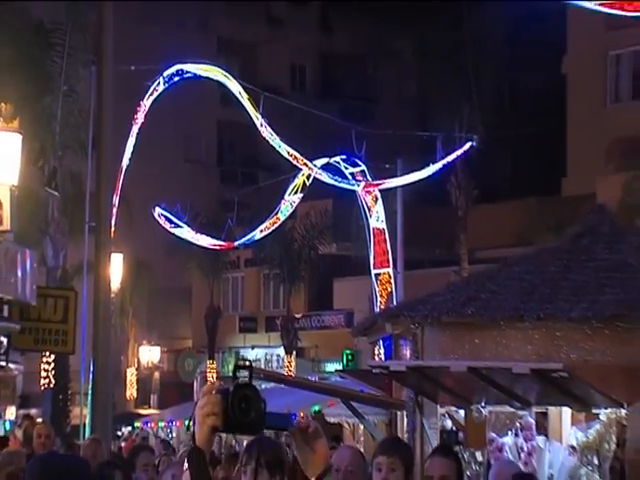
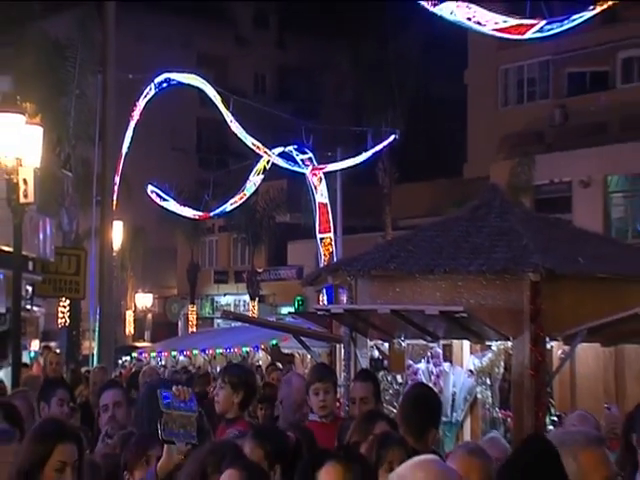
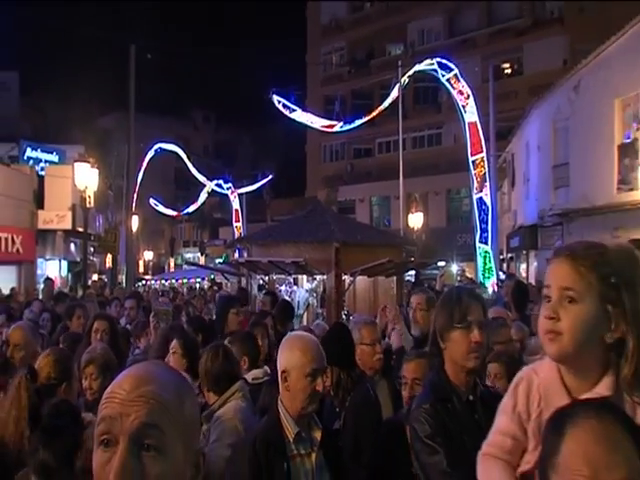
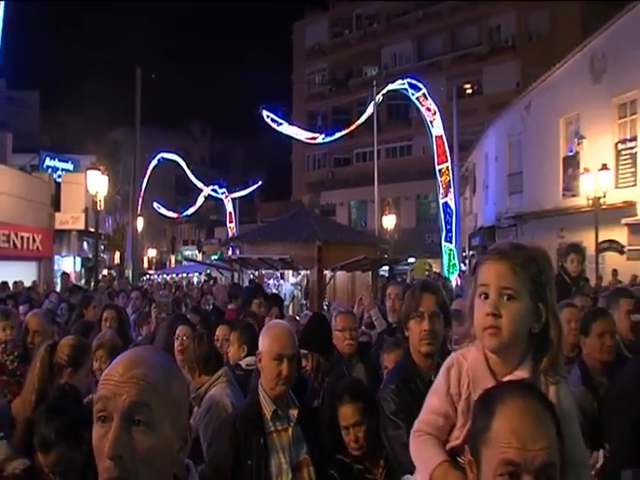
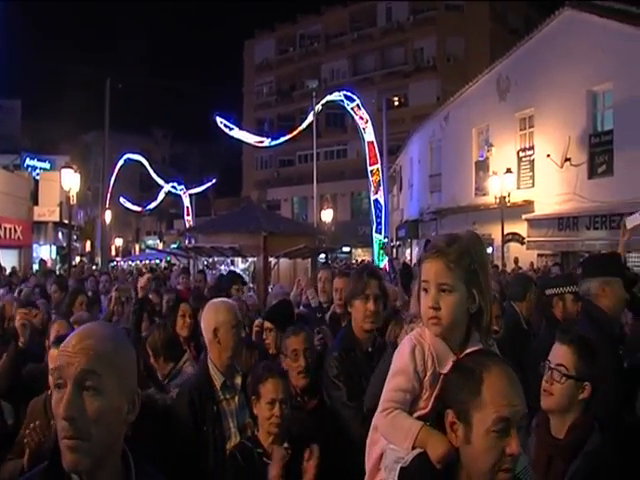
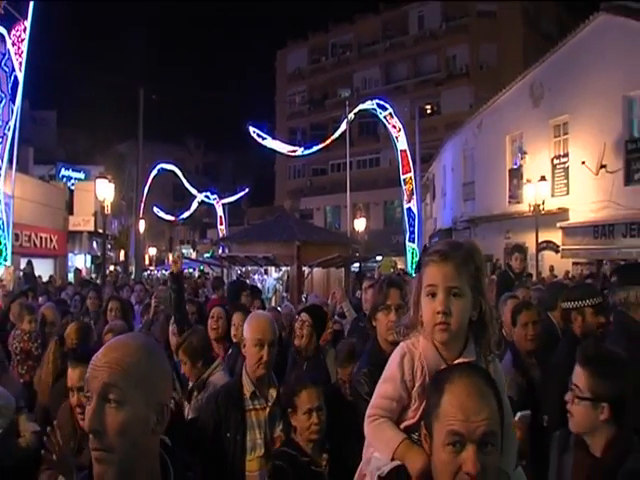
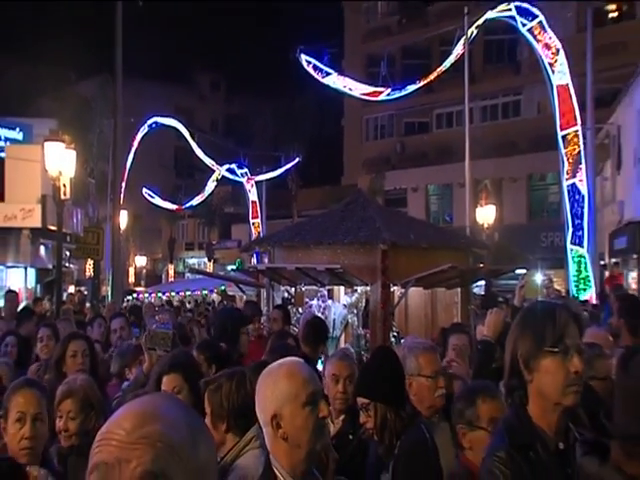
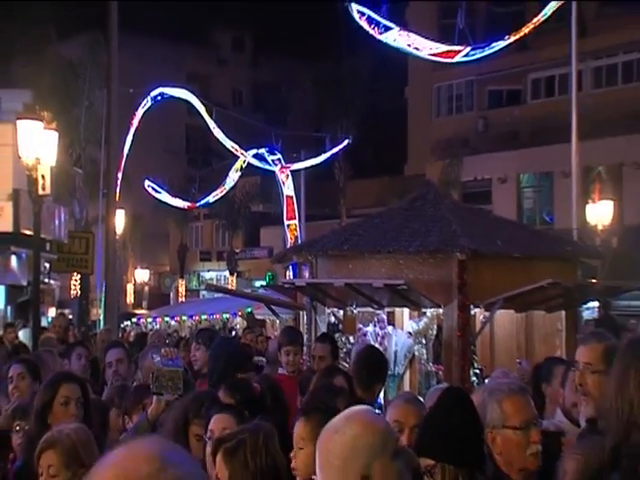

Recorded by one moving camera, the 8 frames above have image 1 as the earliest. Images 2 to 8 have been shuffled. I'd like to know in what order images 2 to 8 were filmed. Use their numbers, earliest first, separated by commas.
2, 8, 7, 3, 4, 6, 5
